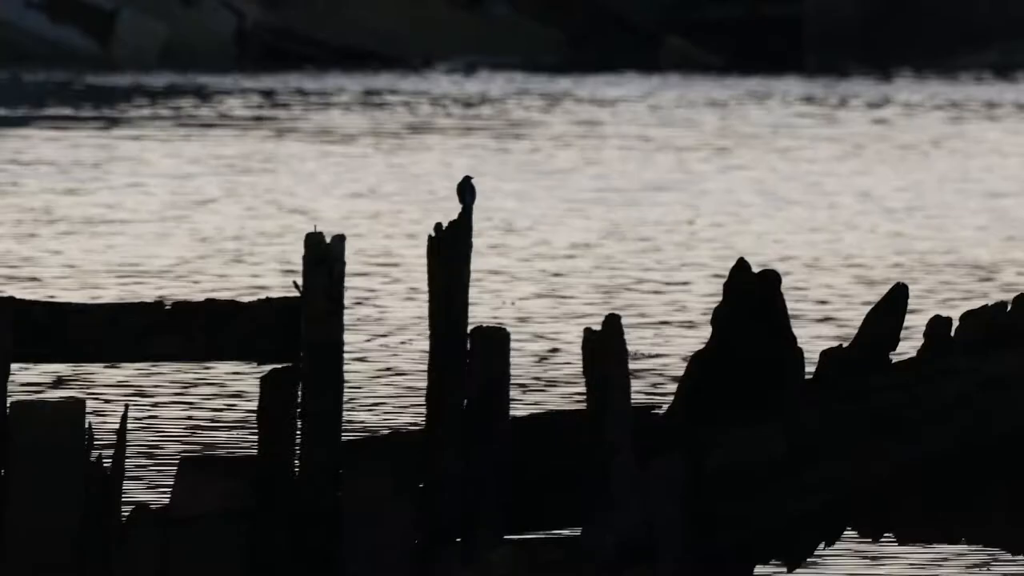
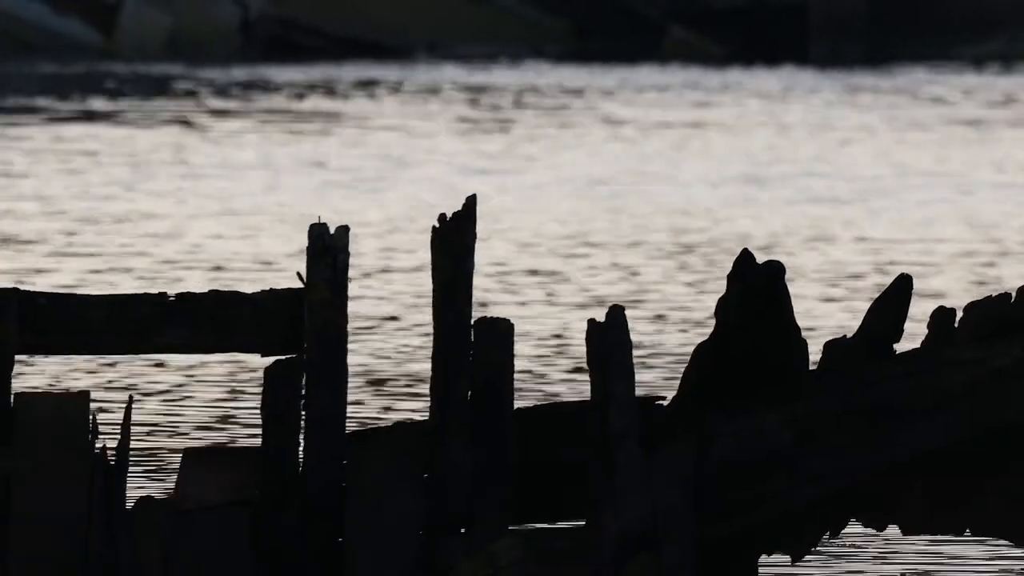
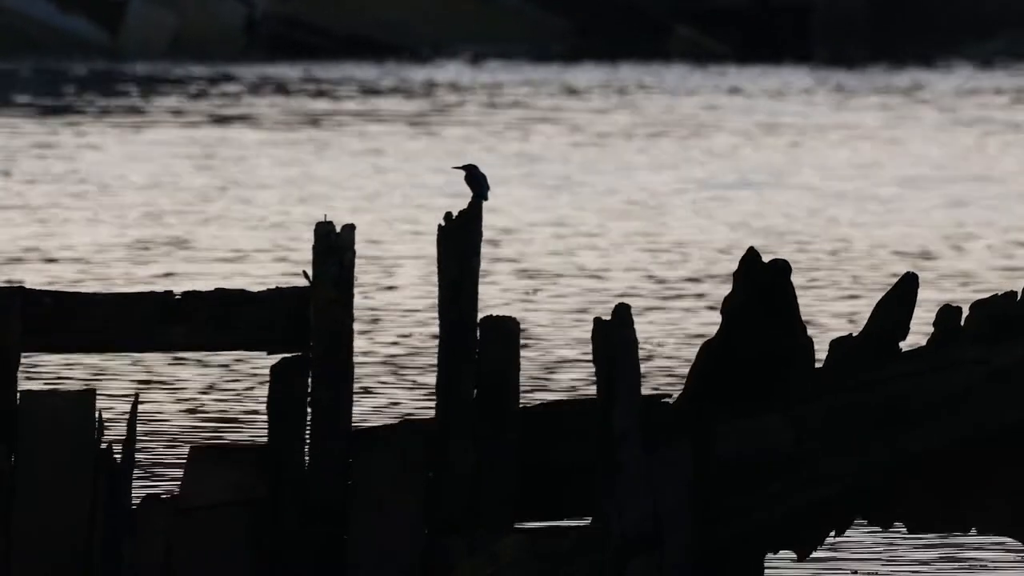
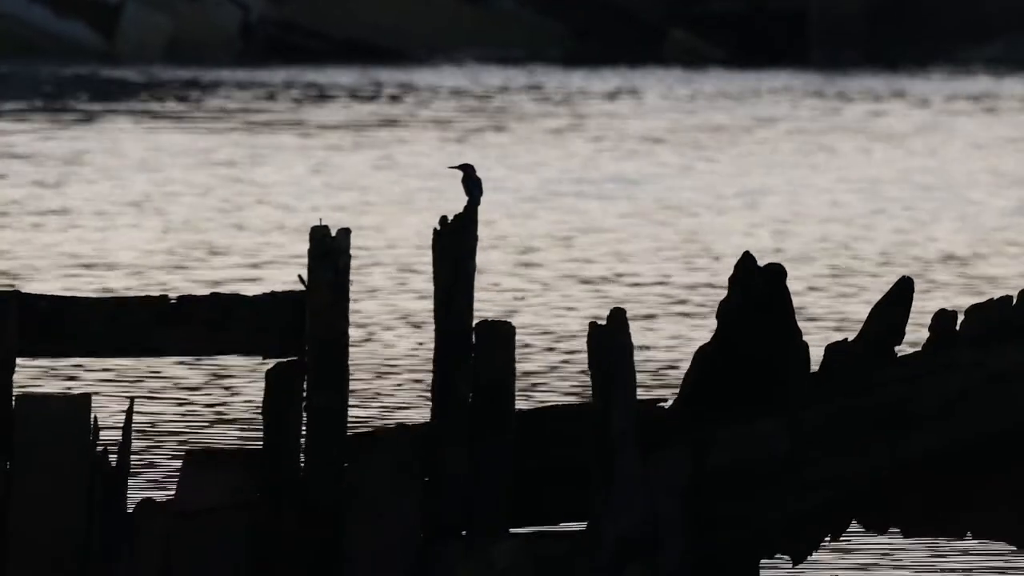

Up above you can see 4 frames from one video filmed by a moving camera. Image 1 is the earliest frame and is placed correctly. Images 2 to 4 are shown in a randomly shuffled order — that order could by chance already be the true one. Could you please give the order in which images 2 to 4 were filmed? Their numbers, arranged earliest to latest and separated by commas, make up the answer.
4, 3, 2
